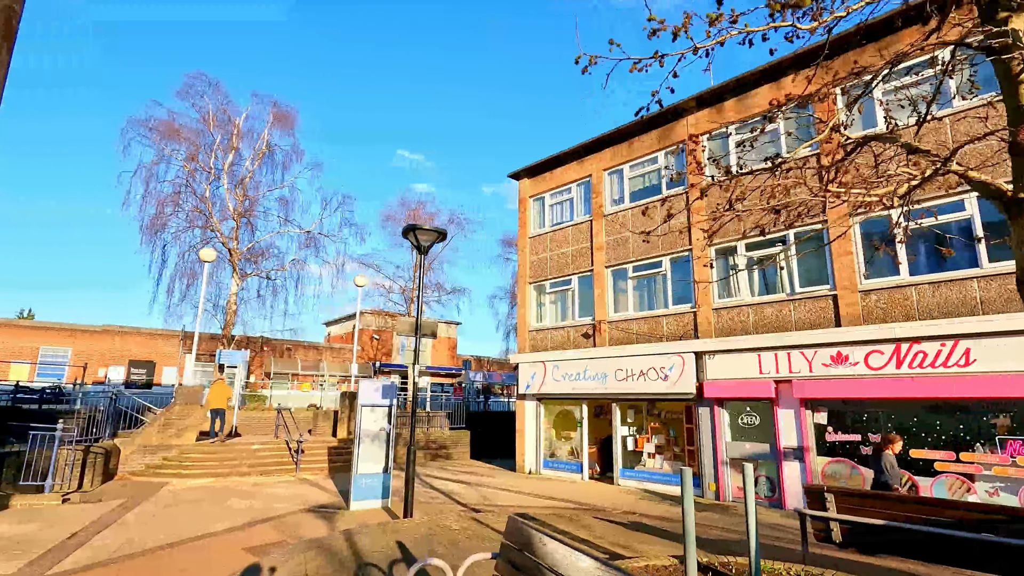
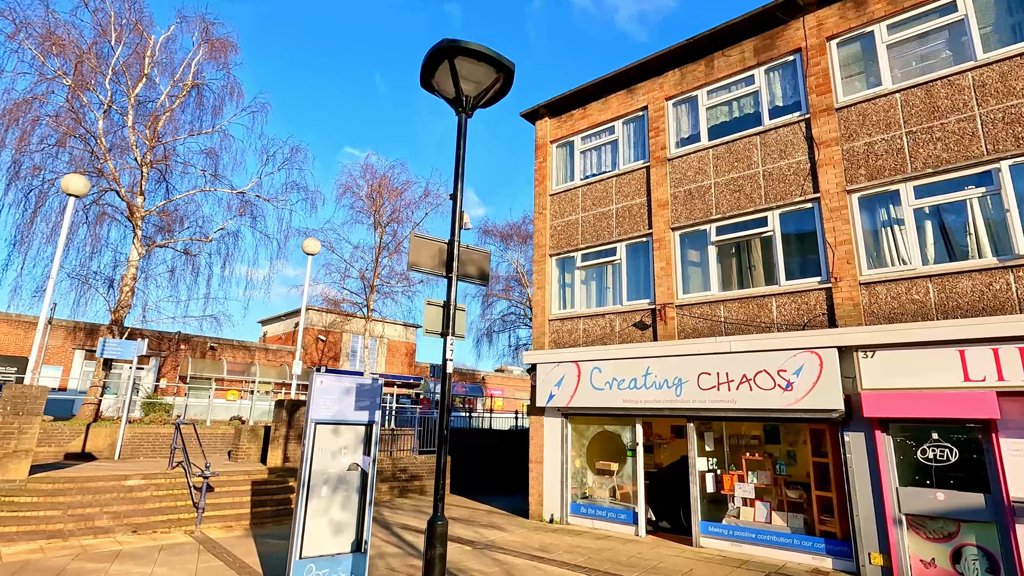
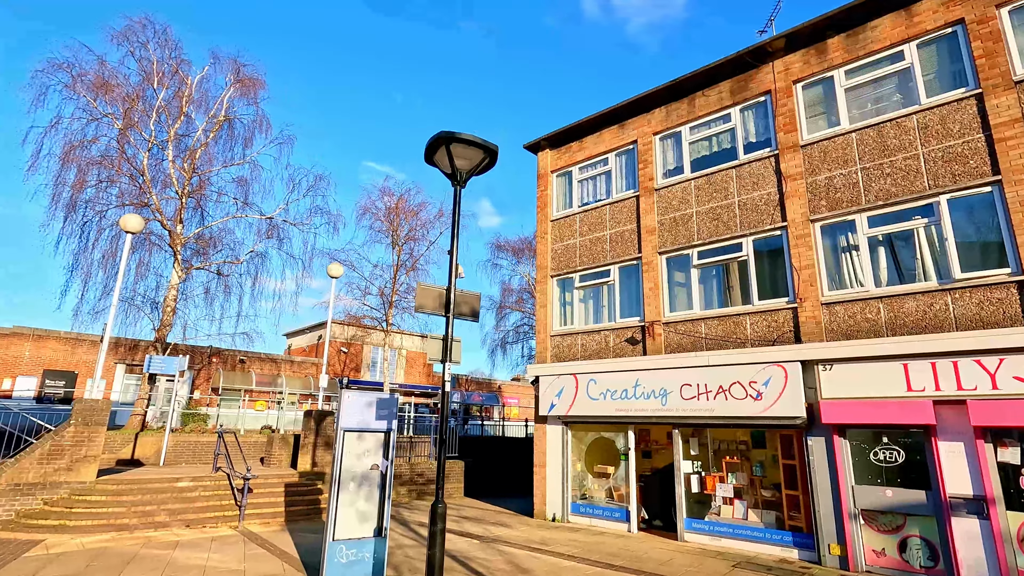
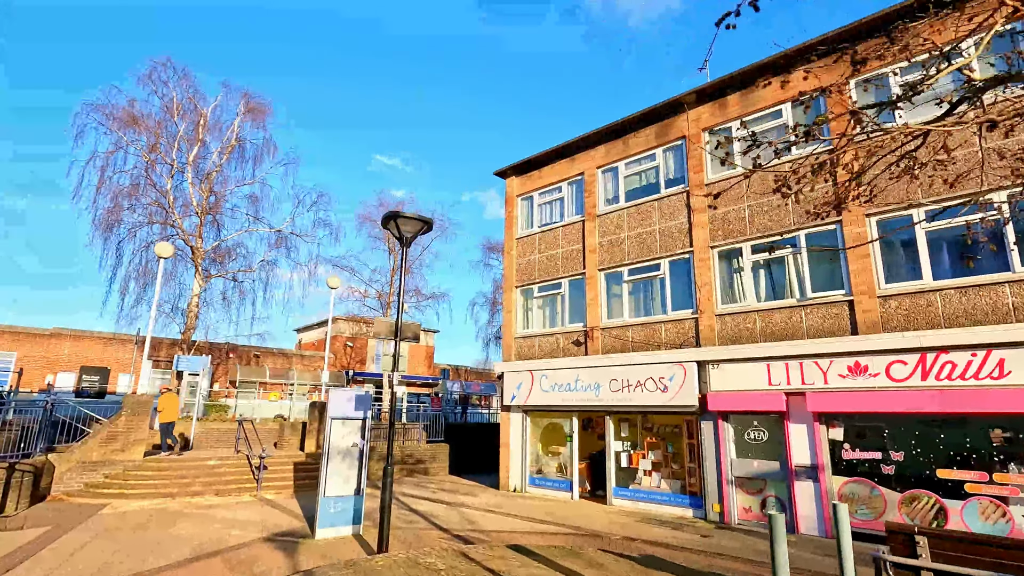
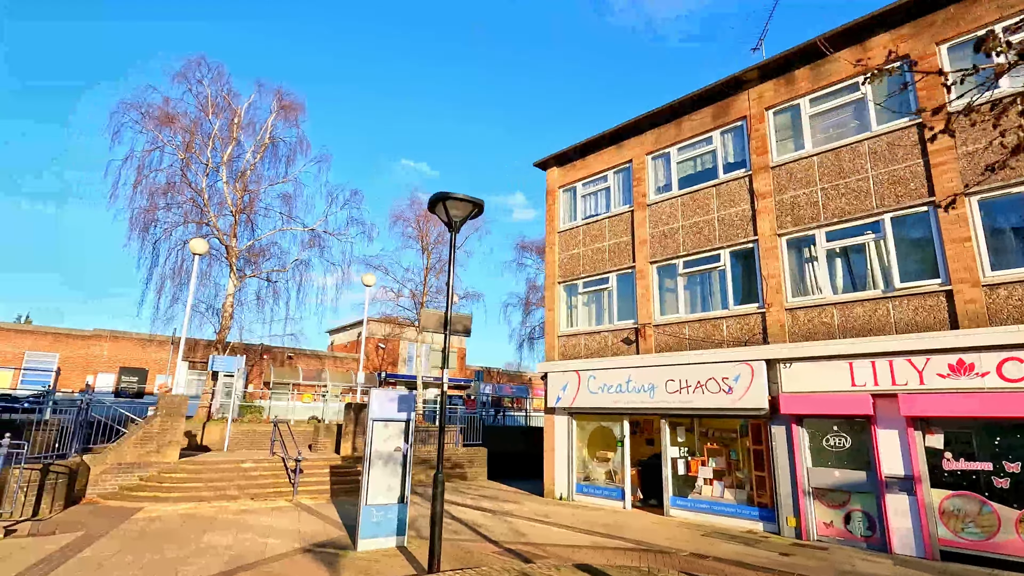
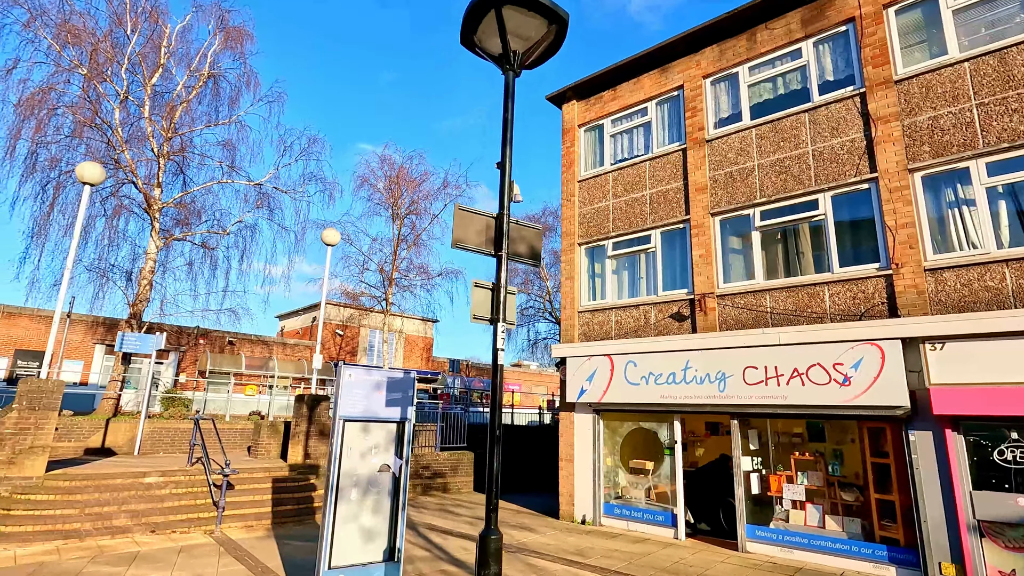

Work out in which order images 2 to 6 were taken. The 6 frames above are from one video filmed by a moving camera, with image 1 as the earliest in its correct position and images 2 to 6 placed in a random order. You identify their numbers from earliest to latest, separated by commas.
4, 5, 3, 2, 6
